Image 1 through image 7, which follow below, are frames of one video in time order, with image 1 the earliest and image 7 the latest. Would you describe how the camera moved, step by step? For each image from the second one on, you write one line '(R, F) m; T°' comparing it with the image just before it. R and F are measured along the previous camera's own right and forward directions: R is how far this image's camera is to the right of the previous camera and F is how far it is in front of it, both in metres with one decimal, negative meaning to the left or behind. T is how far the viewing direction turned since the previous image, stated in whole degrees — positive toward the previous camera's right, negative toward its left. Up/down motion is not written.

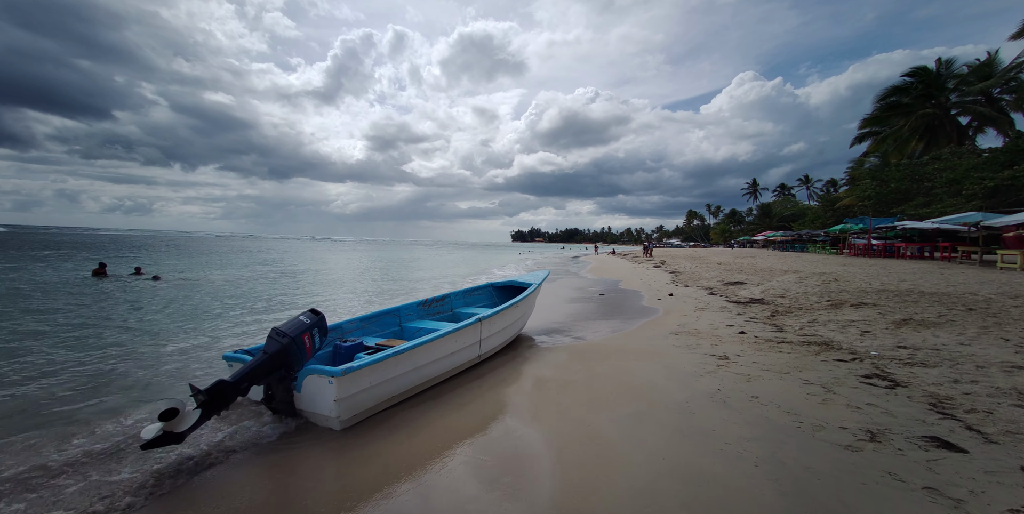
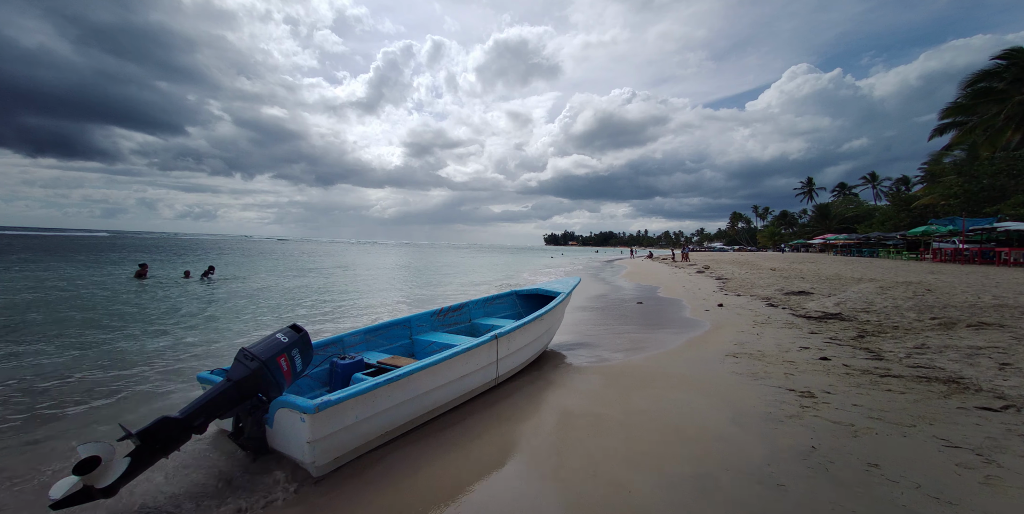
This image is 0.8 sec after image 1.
(+0.1, +0.9) m; -6°
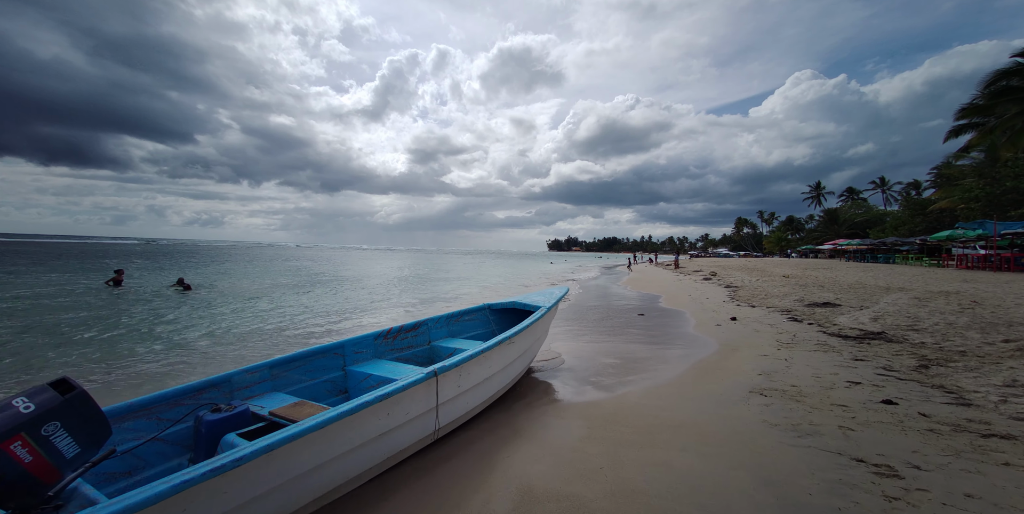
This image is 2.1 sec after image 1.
(+0.5, +1.2) m; -1°
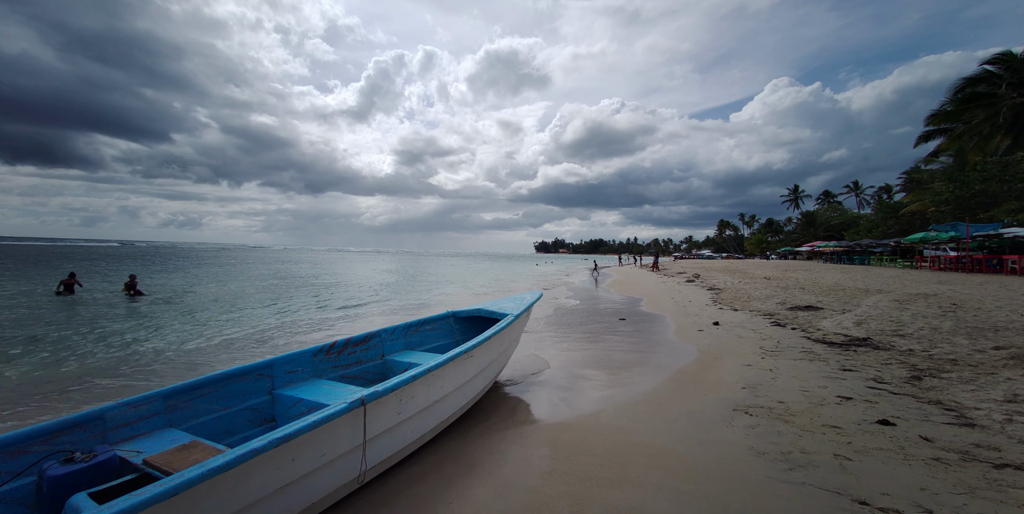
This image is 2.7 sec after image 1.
(+0.3, +0.5) m; +2°
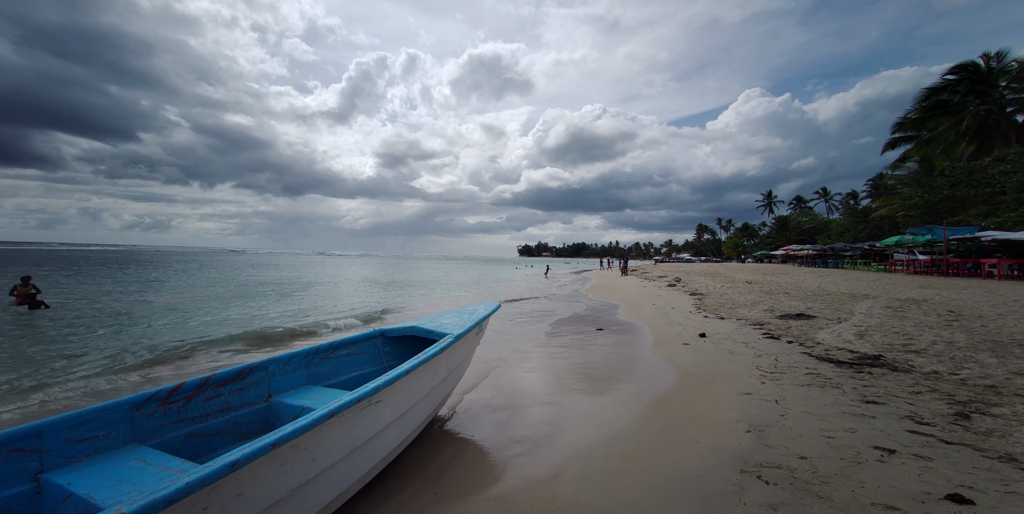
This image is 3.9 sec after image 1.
(+0.4, +1.1) m; +3°
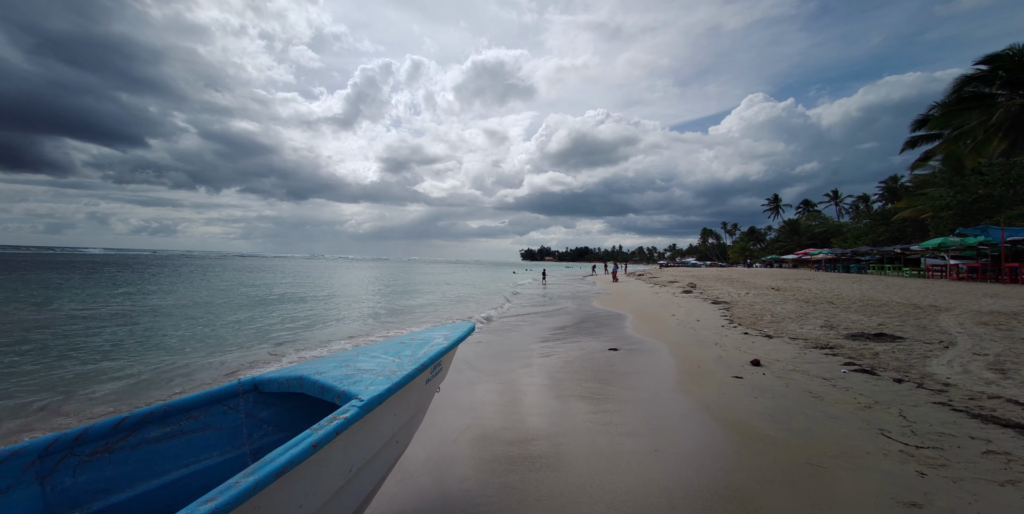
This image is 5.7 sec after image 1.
(+0.2, +2.0) m; 0°
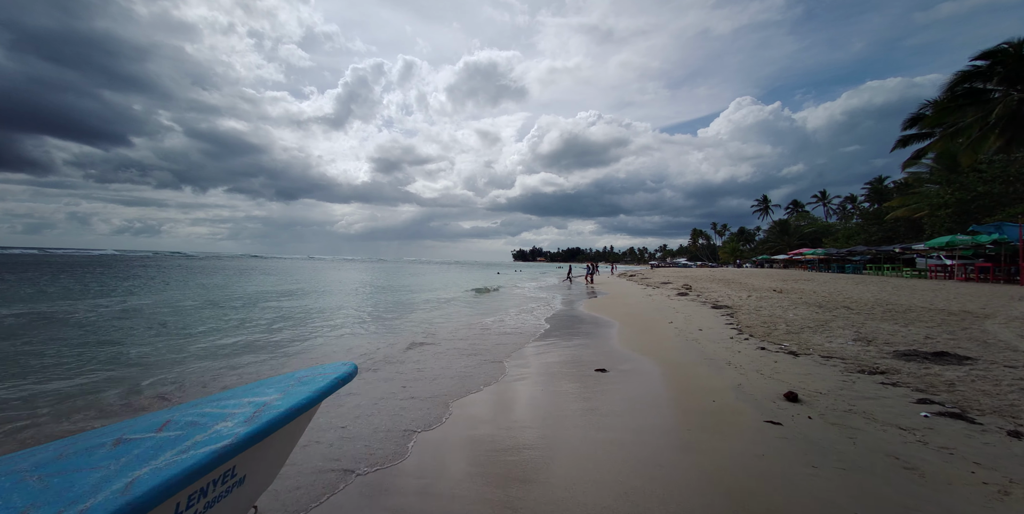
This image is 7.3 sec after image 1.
(+0.4, +1.5) m; +1°
